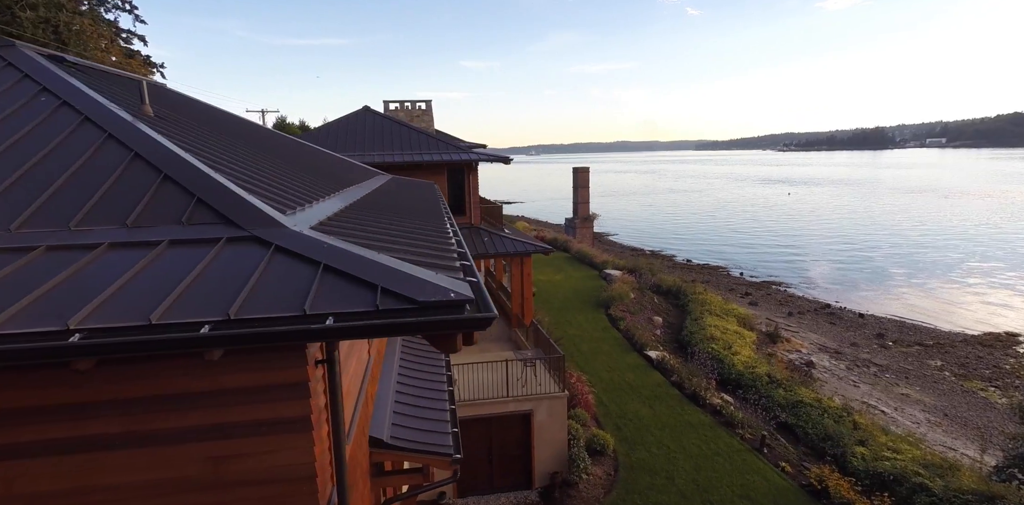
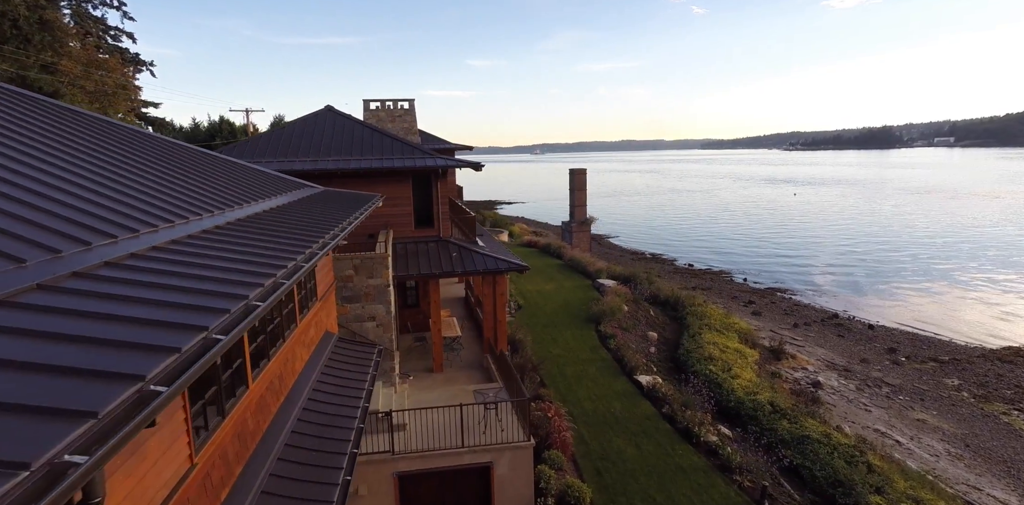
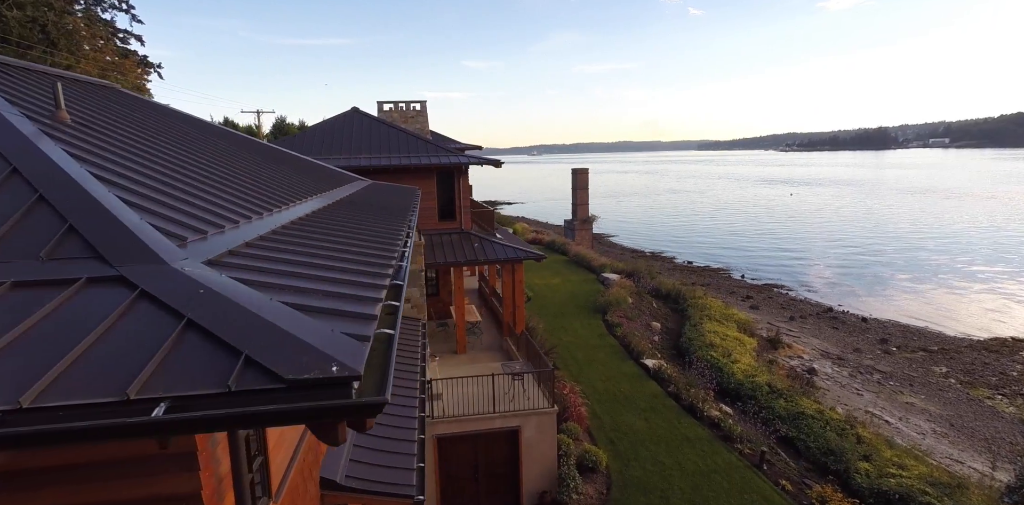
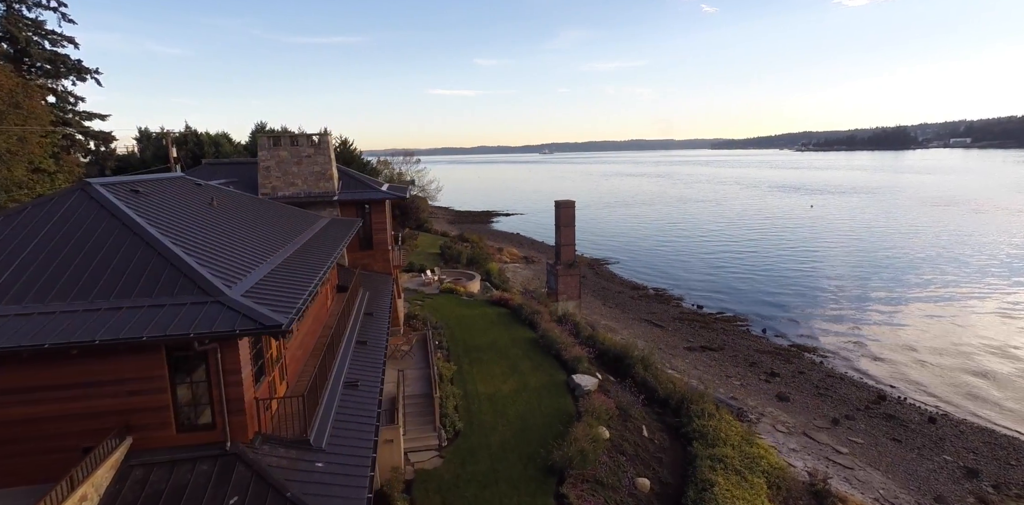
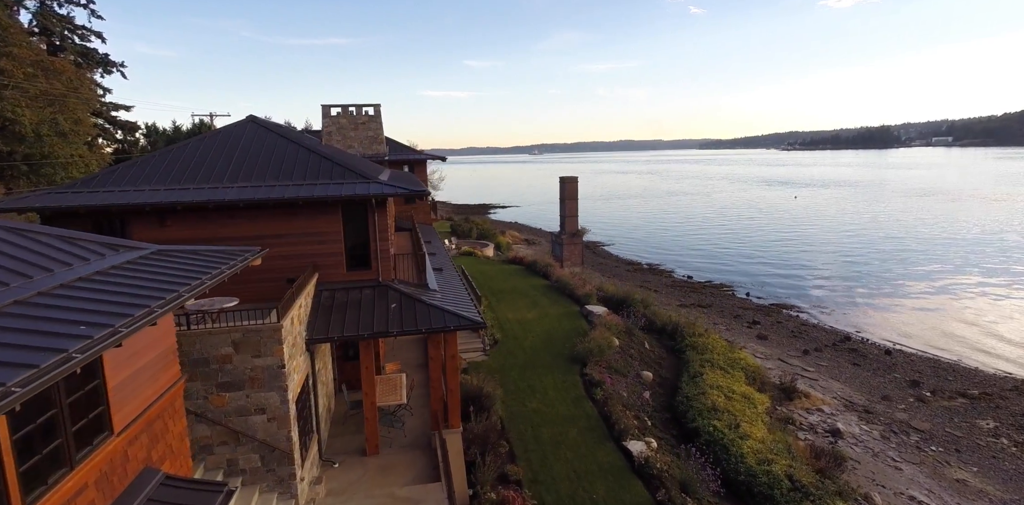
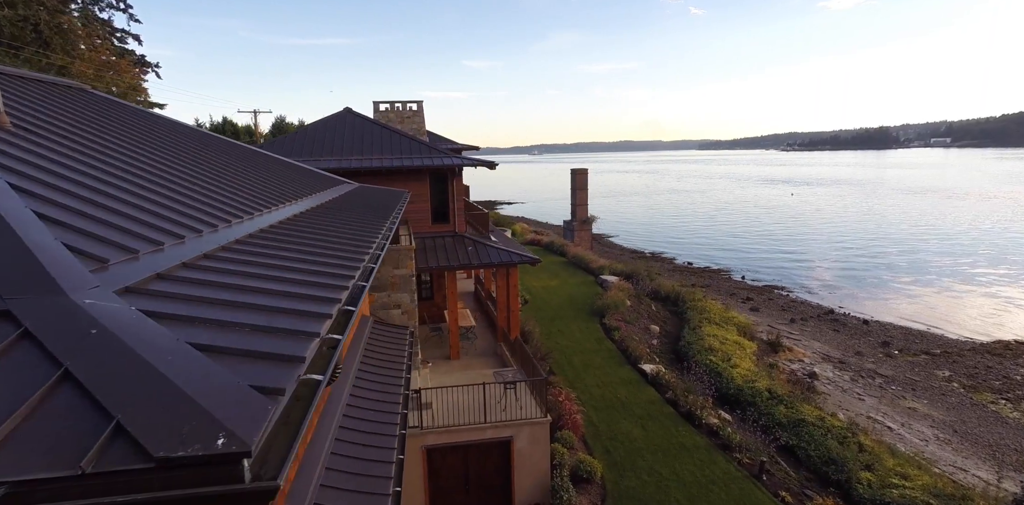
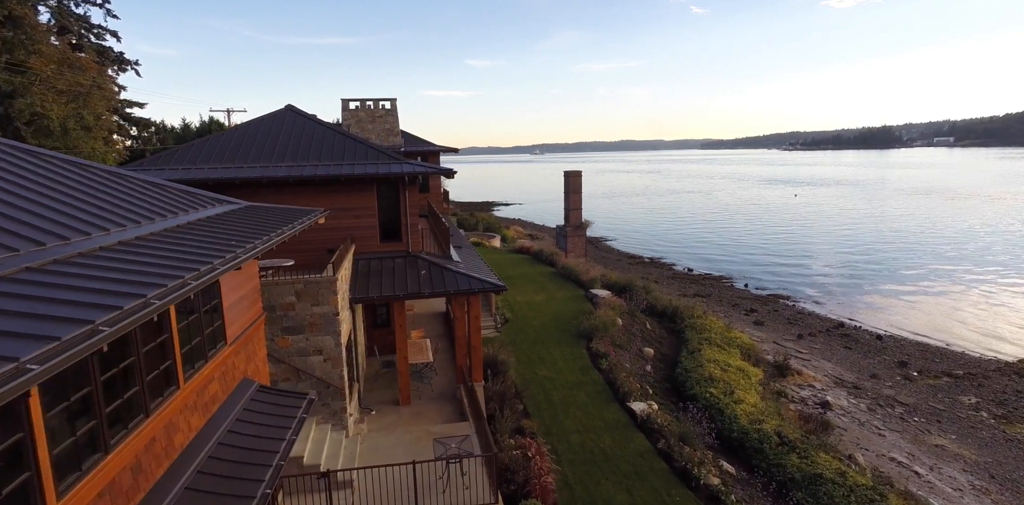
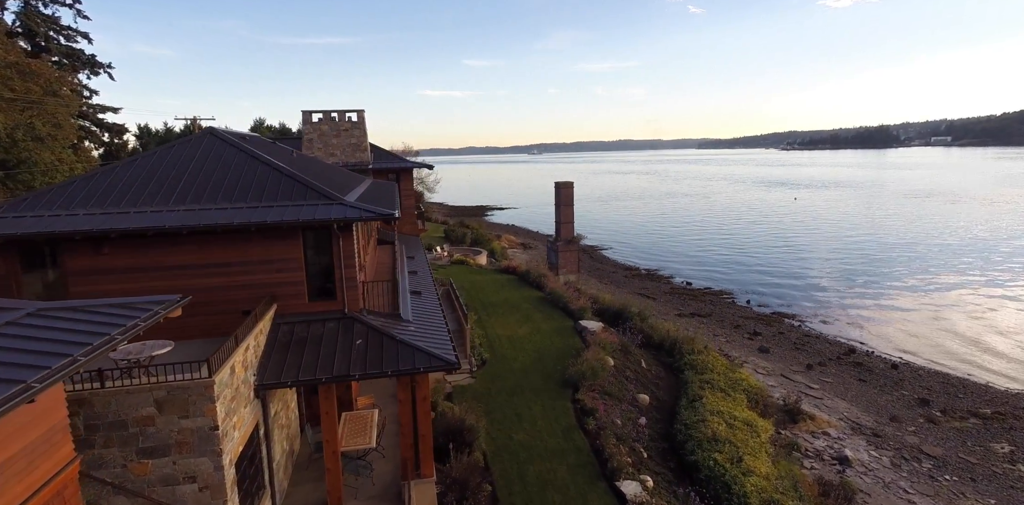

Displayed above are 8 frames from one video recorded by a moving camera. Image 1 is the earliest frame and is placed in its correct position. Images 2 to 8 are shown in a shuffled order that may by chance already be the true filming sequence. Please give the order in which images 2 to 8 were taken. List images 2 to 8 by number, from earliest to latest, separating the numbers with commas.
3, 6, 2, 7, 5, 8, 4
